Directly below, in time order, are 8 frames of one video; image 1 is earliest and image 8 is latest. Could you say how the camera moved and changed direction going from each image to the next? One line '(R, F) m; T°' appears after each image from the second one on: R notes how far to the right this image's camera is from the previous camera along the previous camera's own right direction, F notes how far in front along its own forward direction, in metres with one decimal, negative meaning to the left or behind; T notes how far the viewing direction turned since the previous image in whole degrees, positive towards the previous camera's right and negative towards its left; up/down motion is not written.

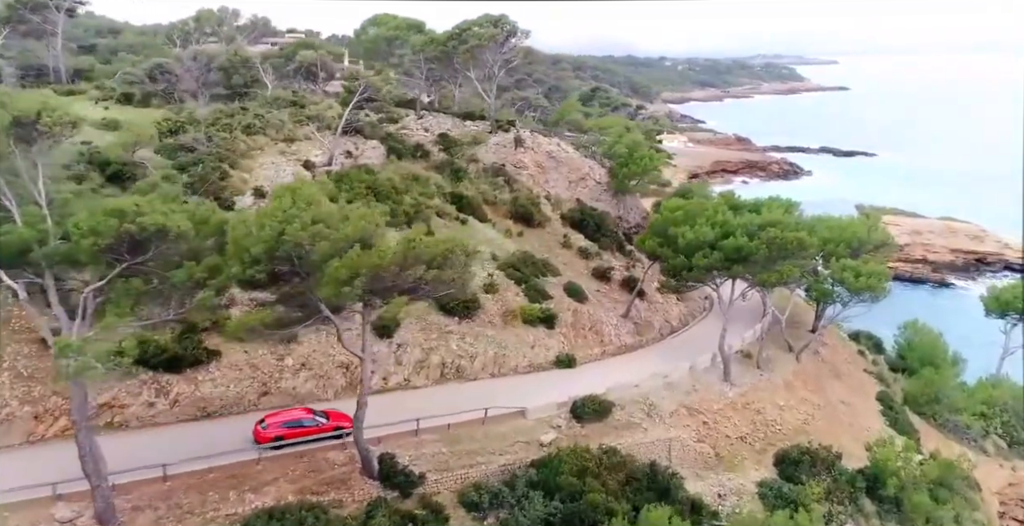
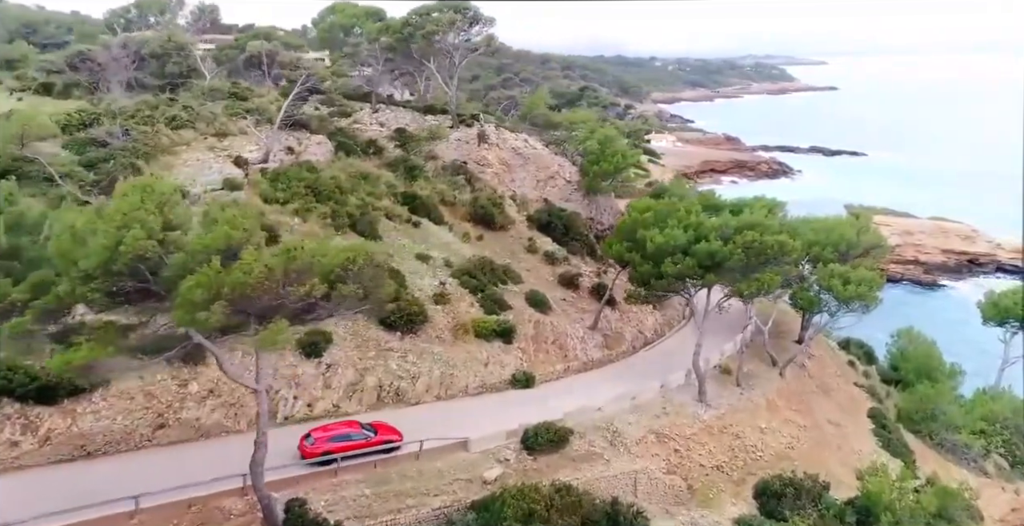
(+1.5, +2.6) m; +1°
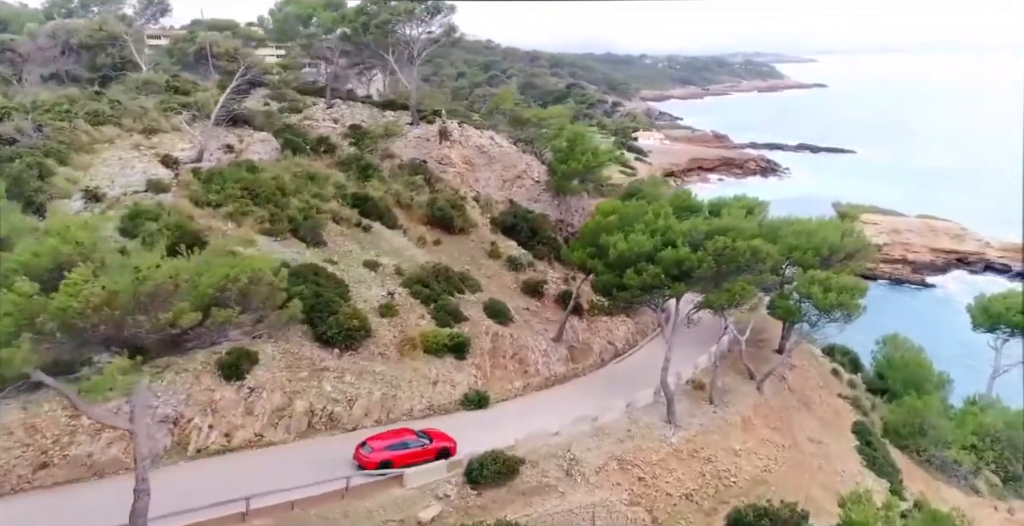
(+1.3, +2.0) m; +1°
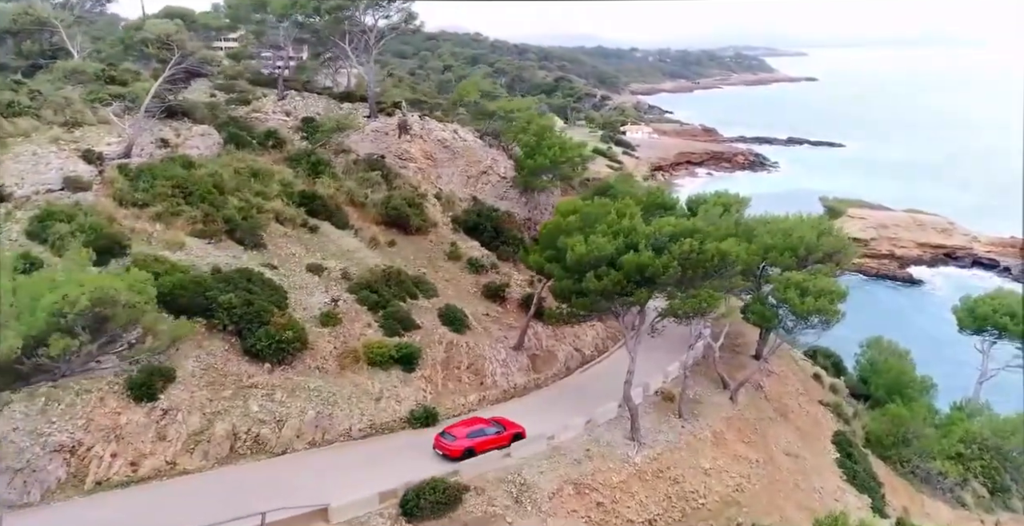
(+1.3, +1.7) m; +1°
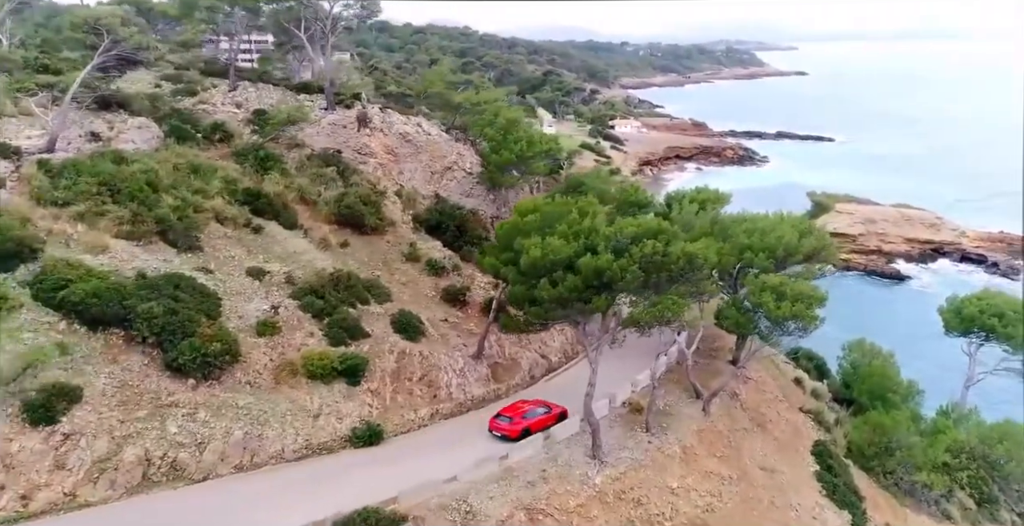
(+1.2, +1.5) m; +1°
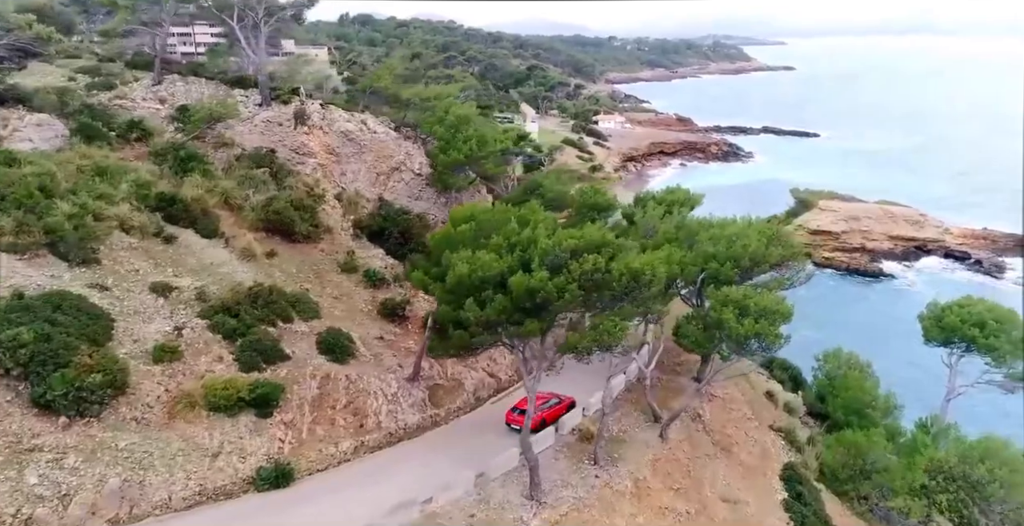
(+1.5, +2.0) m; +1°
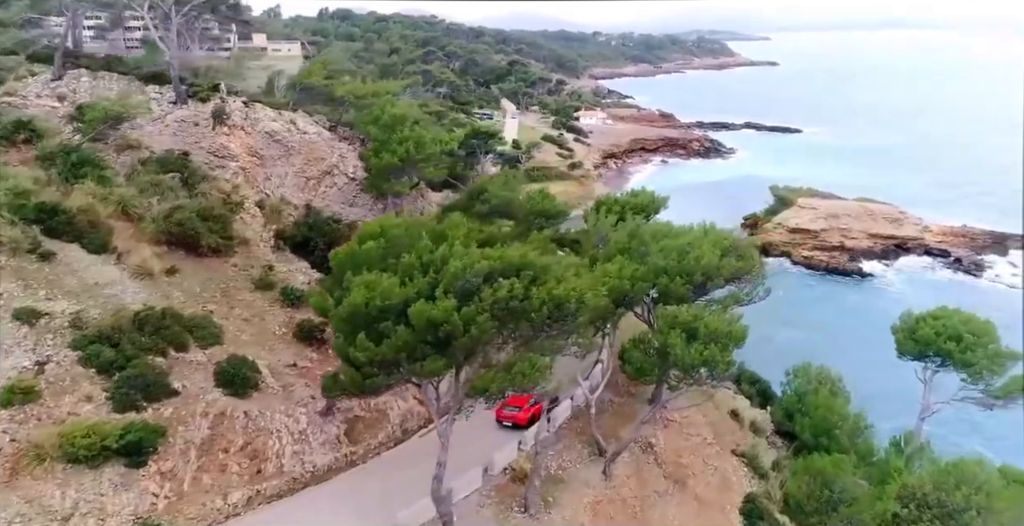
(+1.7, +2.1) m; +1°
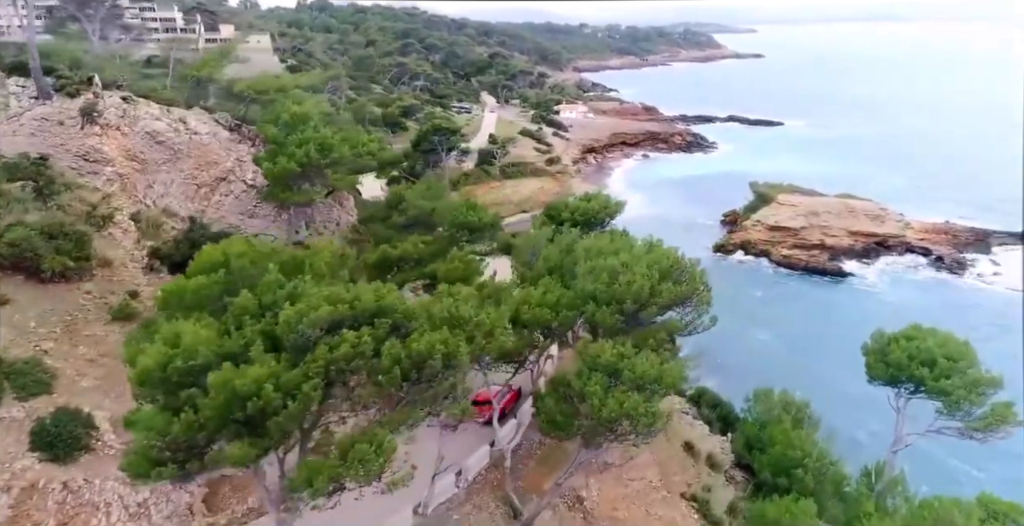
(+2.3, +2.9) m; +1°
